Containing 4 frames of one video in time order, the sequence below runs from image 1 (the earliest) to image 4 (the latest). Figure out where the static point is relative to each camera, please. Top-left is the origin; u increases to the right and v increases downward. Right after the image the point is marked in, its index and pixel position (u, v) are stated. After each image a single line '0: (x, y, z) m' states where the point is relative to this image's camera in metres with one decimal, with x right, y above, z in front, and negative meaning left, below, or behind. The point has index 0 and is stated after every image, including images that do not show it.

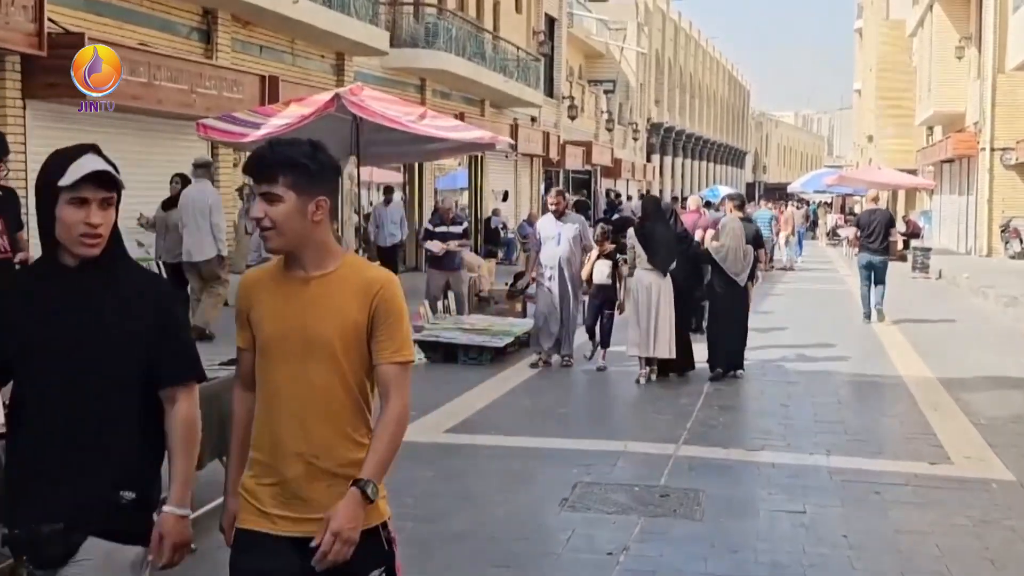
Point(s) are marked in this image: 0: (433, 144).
0: (-1.0, +1.8, +11.8) m
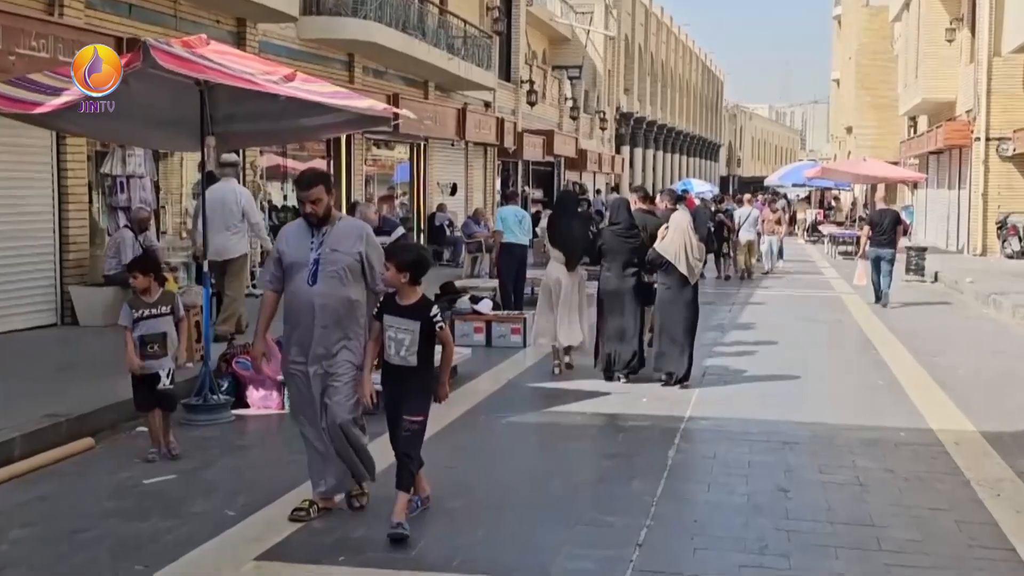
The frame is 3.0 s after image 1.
0: (-1.8, +1.6, +8.9) m
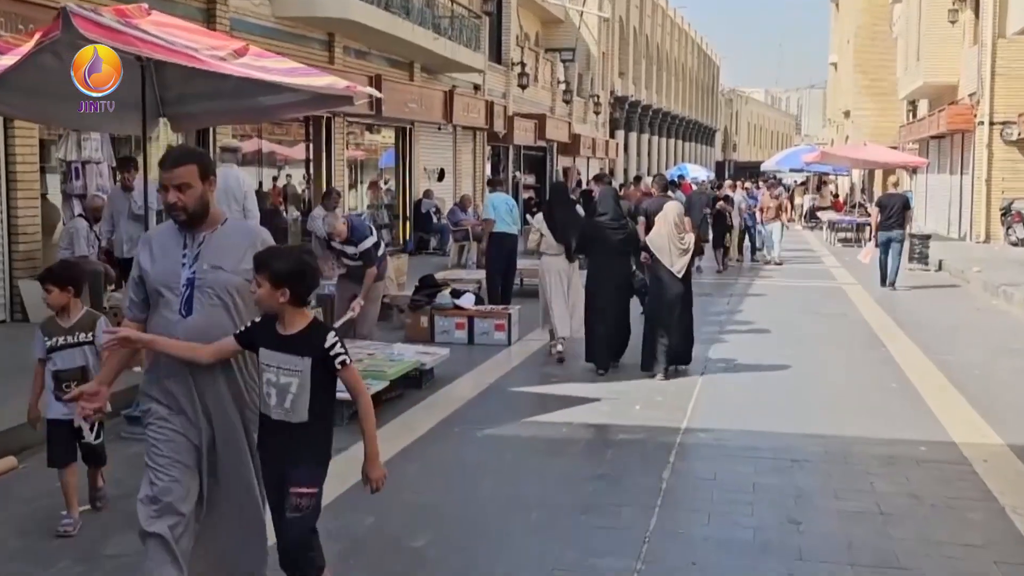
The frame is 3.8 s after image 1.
0: (-2.0, +1.6, +8.1) m
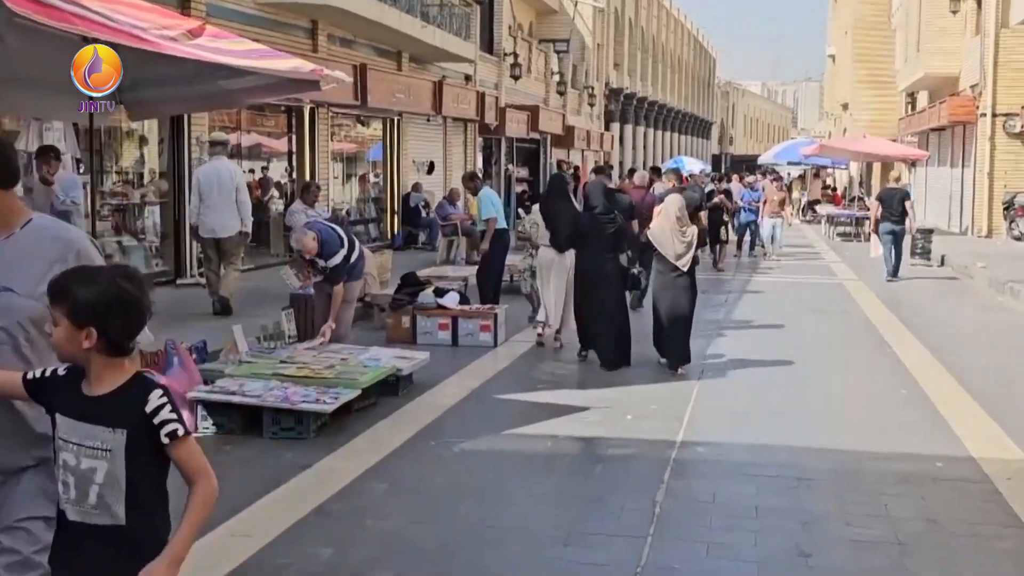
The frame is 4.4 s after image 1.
0: (-2.1, +1.6, +7.5) m
